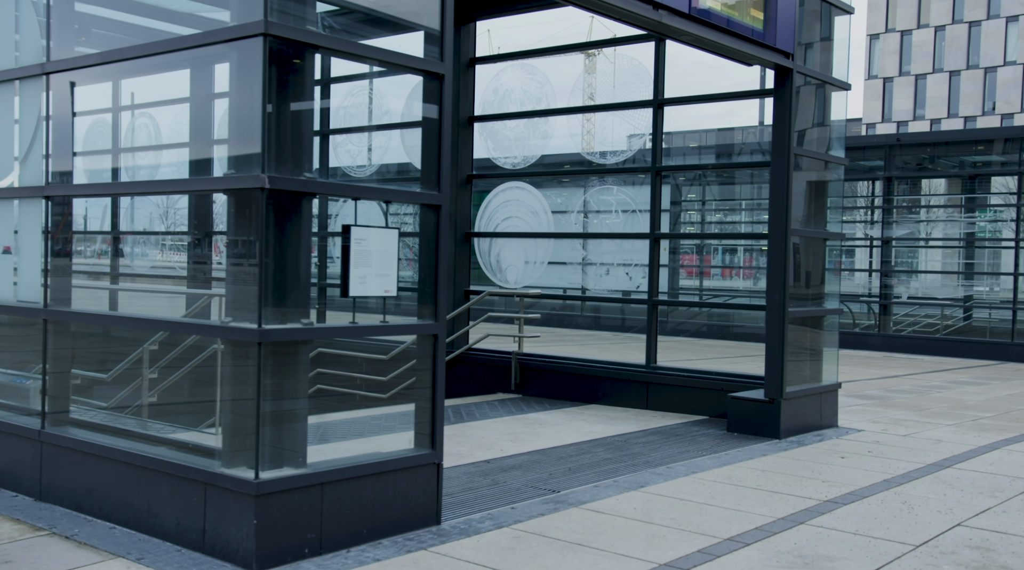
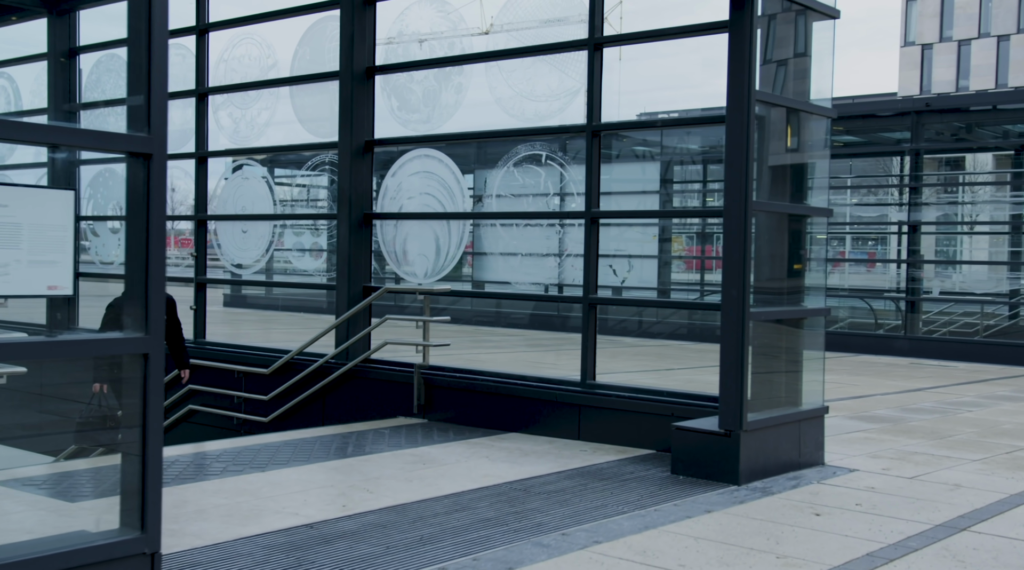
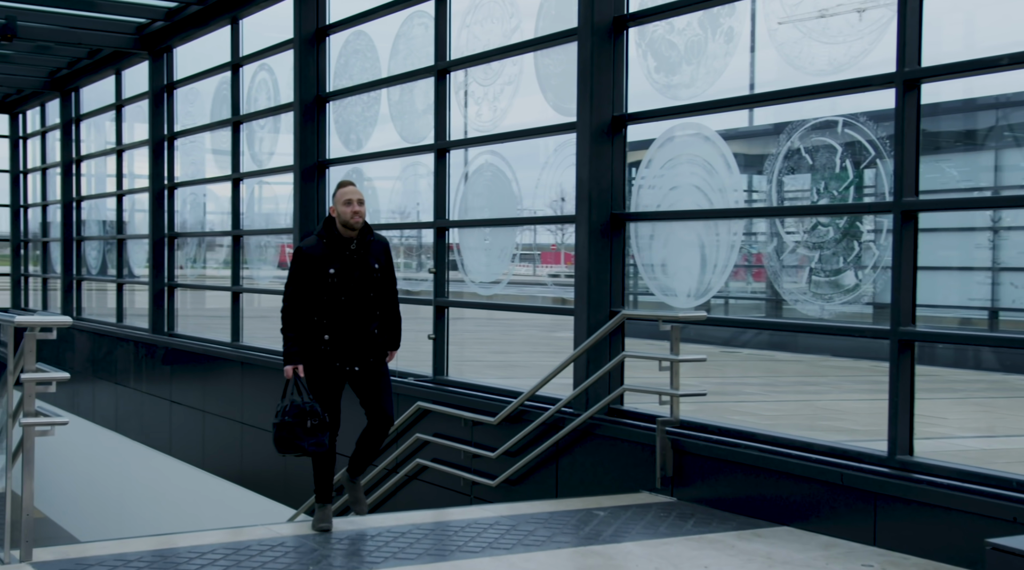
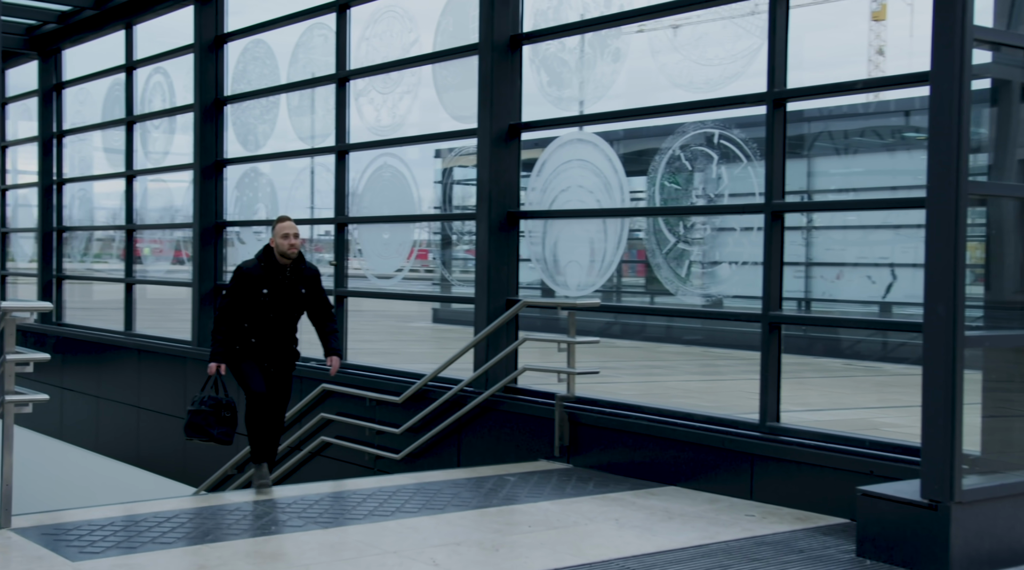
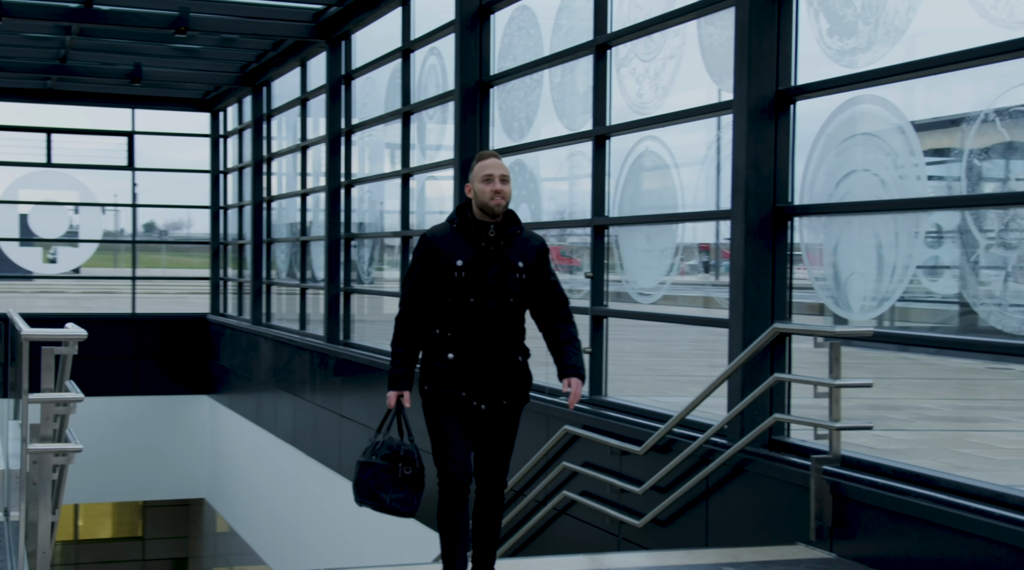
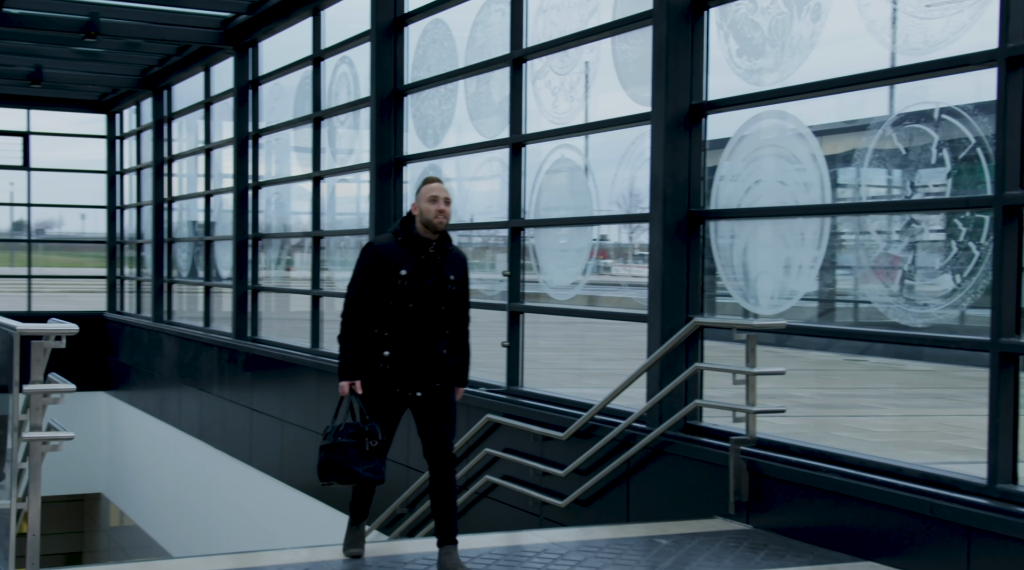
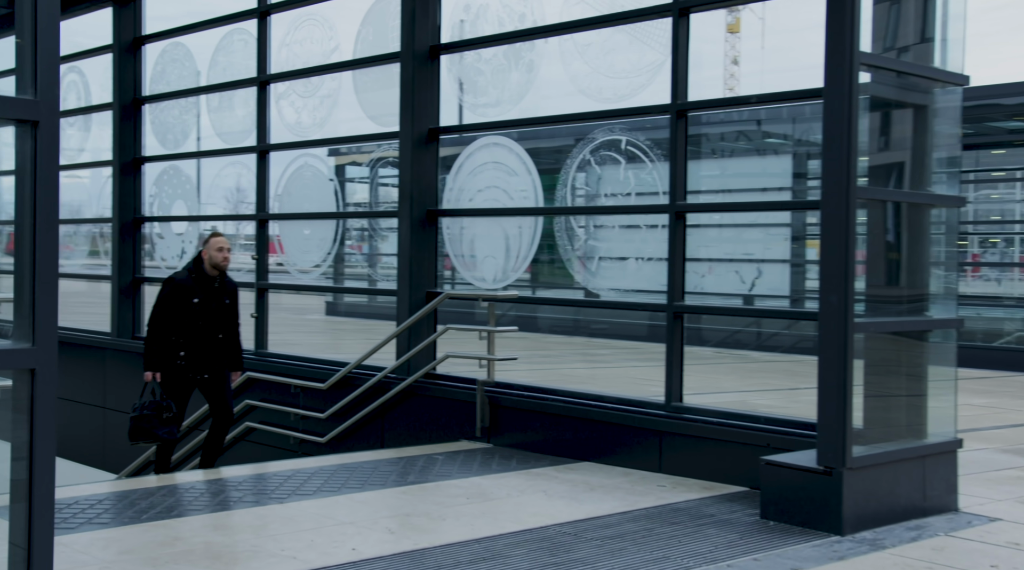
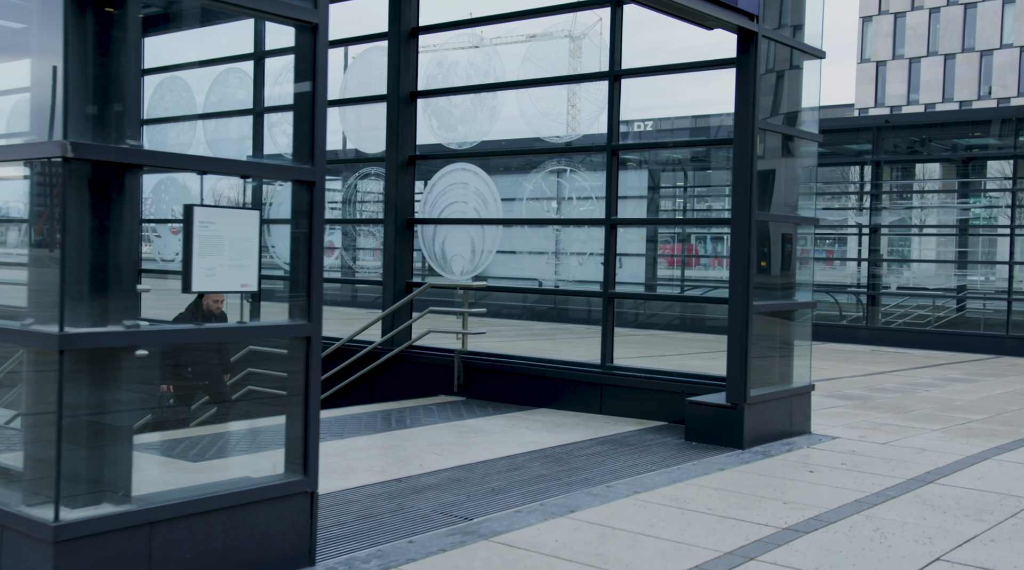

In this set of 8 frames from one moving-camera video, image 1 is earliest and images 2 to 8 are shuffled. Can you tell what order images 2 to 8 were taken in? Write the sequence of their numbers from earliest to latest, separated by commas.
8, 2, 7, 4, 3, 6, 5
